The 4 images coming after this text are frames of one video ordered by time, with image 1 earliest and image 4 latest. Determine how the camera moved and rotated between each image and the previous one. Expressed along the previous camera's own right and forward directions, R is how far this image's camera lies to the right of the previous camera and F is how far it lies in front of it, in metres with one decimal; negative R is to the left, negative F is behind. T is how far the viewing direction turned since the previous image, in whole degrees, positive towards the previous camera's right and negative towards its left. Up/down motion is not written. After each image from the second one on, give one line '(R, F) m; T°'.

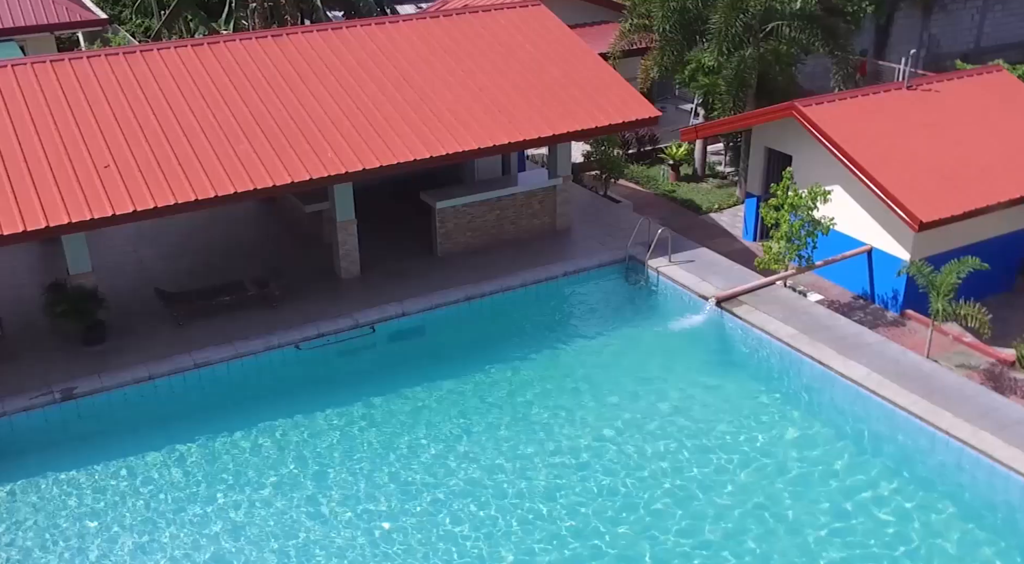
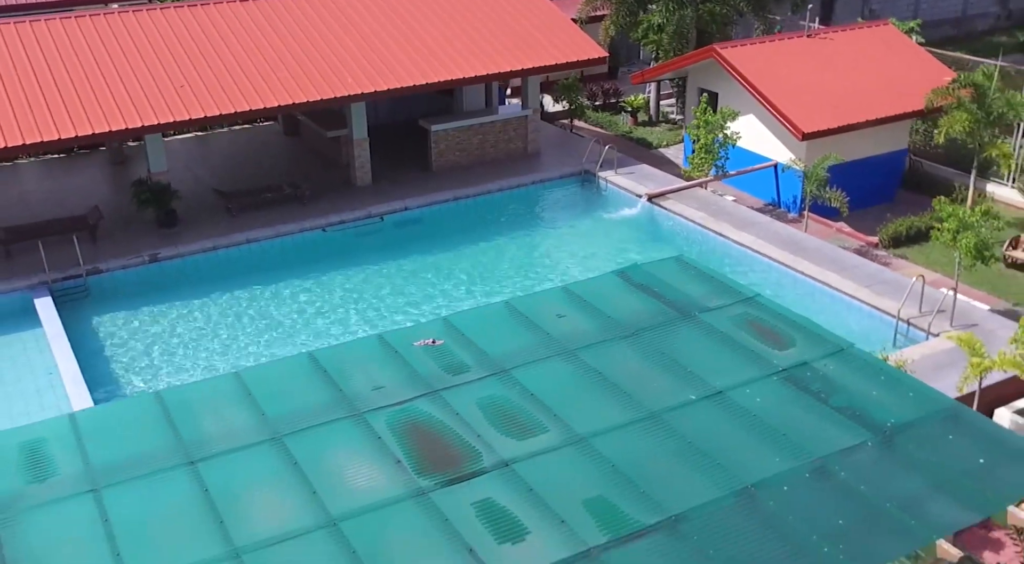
(+0.7, -4.4) m; -1°
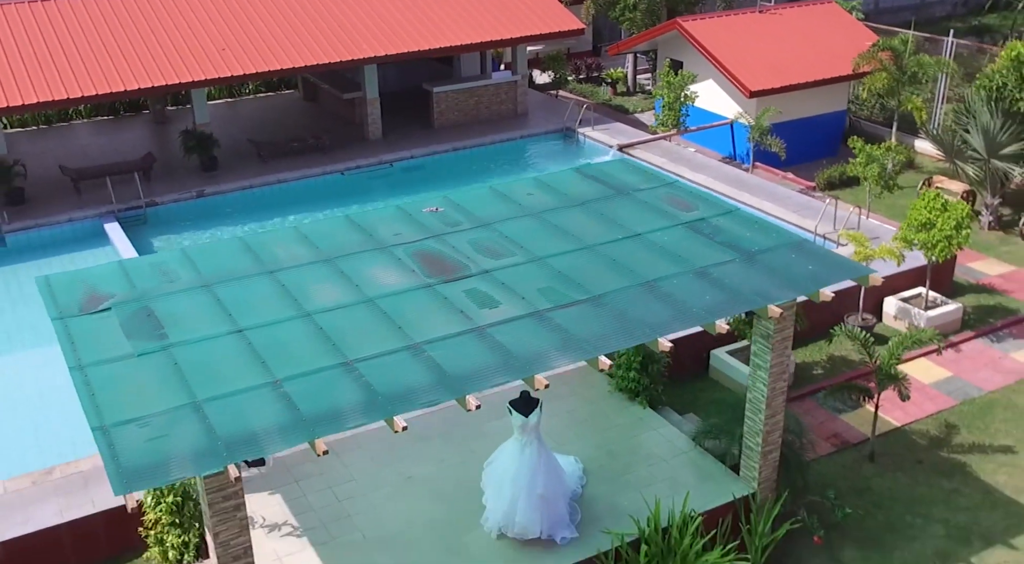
(+0.2, -3.3) m; 0°
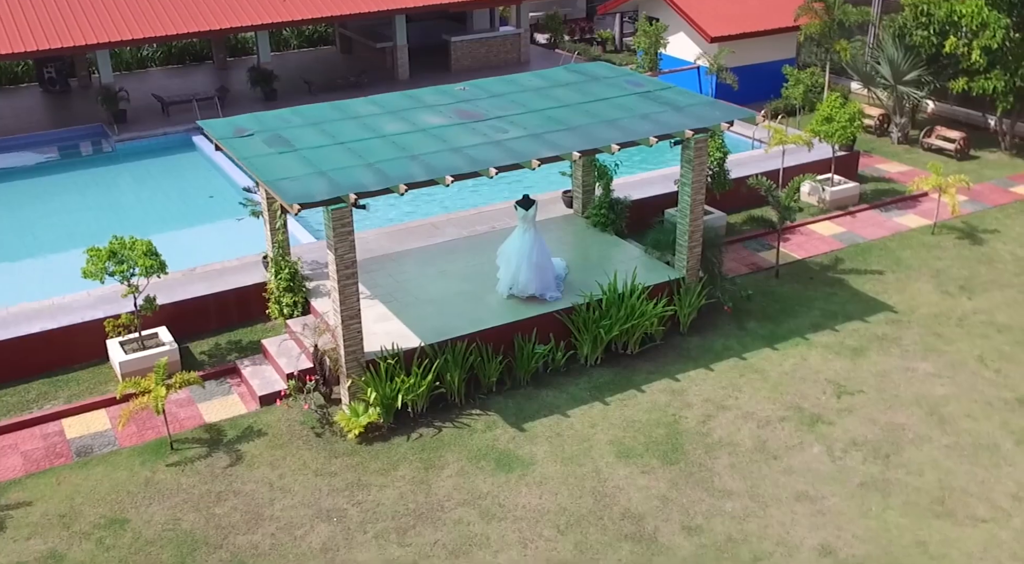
(0.0, -5.1) m; 0°
